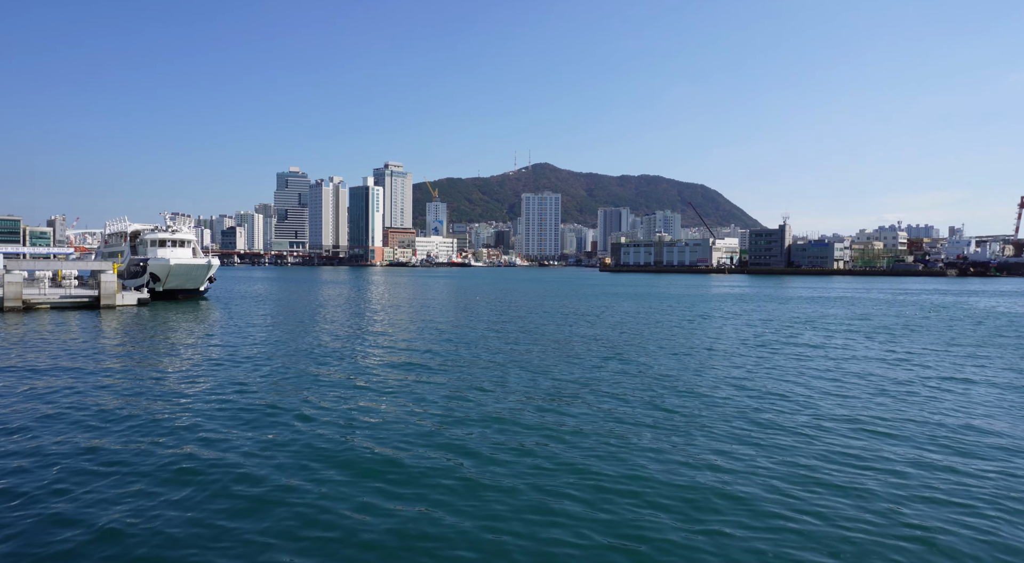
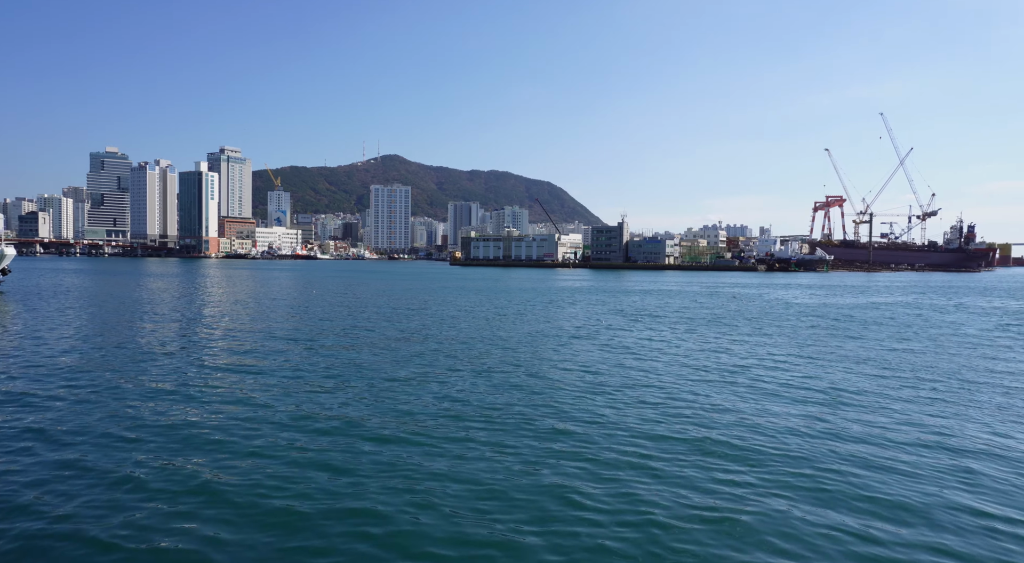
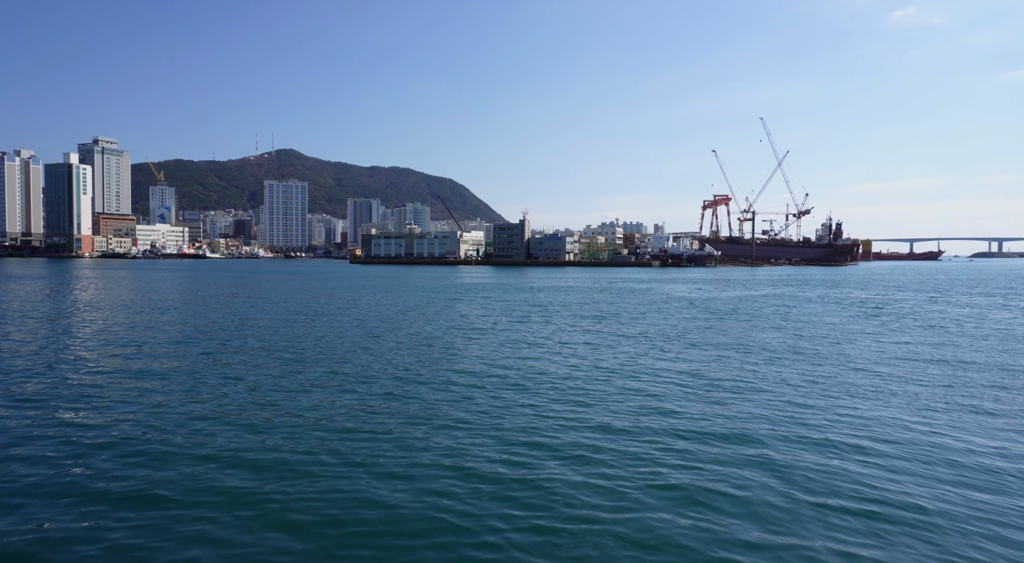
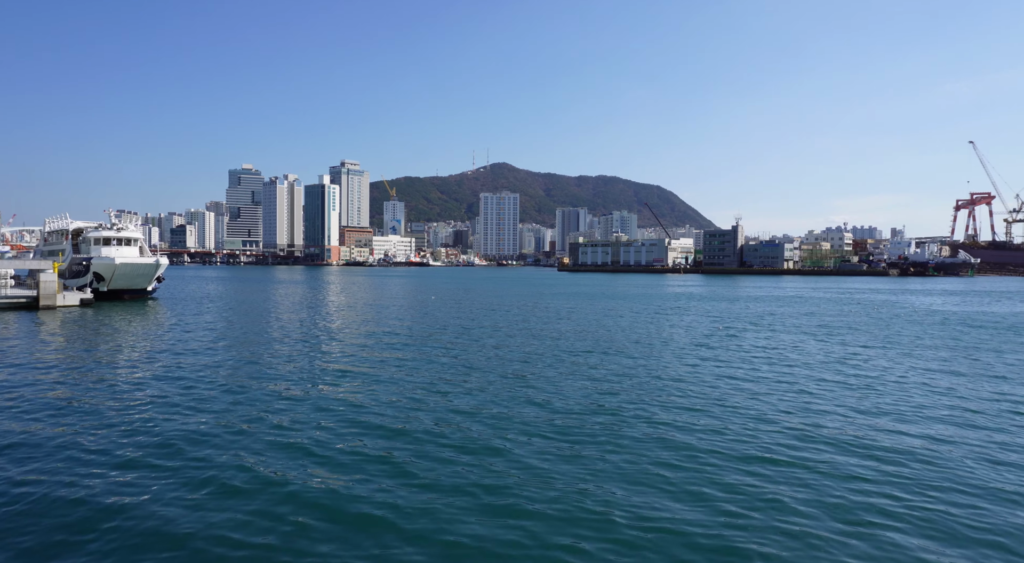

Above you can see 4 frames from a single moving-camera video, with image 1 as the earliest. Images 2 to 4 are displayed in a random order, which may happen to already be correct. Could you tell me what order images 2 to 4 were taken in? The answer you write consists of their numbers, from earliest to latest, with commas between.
4, 2, 3
